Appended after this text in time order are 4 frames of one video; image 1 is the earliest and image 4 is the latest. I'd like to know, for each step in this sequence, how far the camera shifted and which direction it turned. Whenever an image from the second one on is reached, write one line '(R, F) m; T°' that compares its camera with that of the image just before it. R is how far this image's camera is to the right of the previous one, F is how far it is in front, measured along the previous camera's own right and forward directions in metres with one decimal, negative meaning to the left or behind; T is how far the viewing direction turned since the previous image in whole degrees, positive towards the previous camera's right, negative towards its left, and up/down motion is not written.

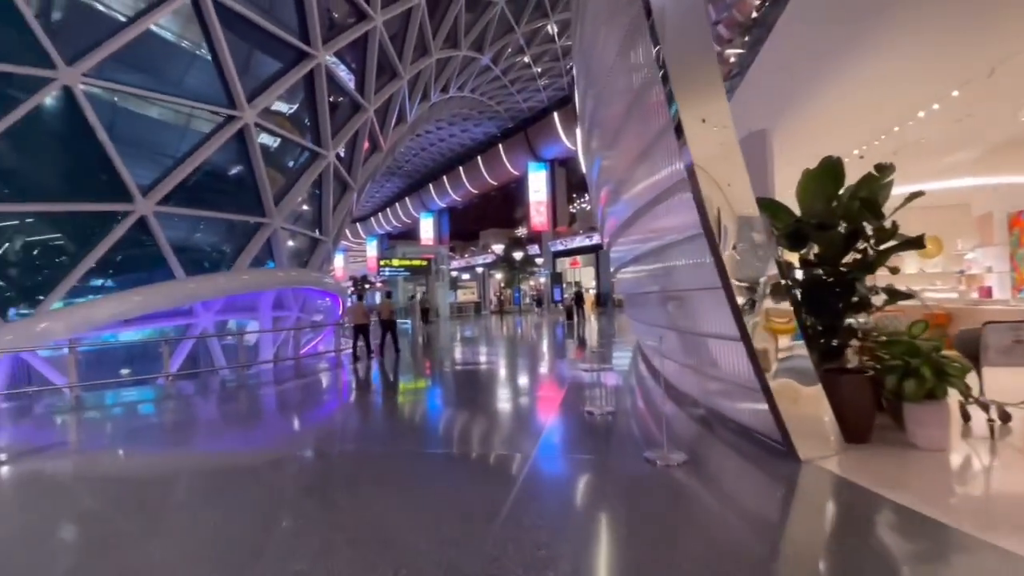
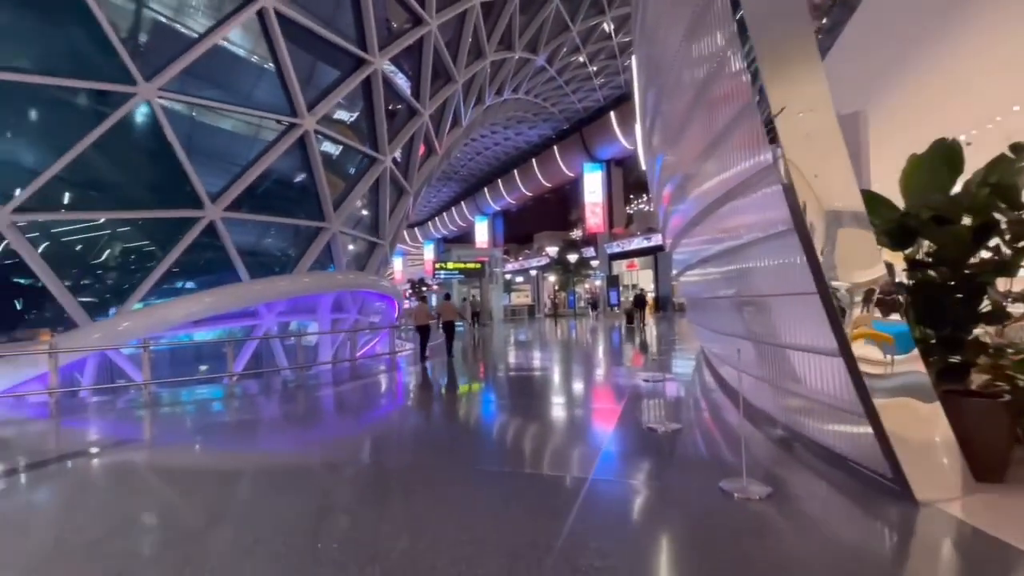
(0.0, +0.2) m; -7°
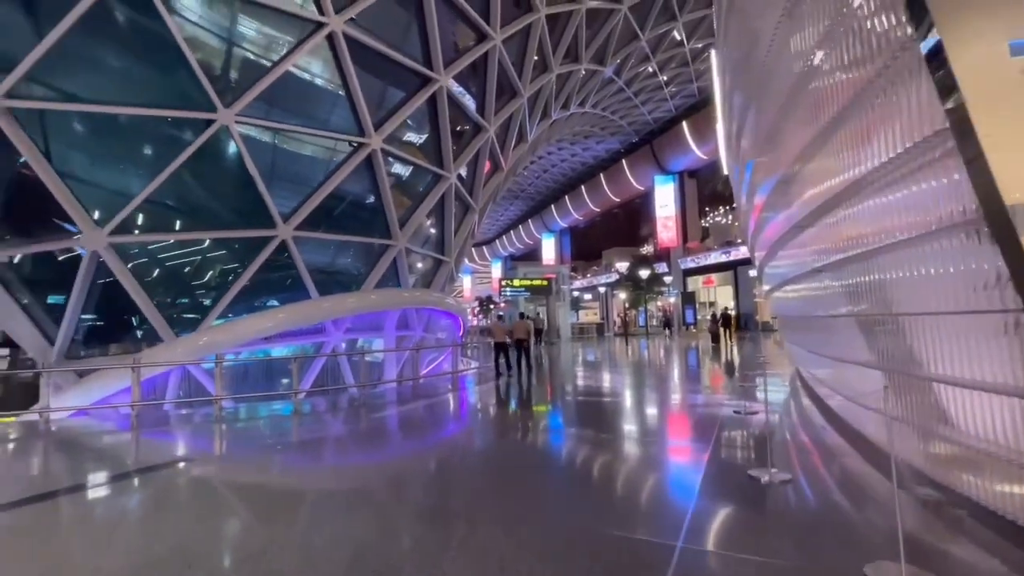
(0.0, +0.4) m; -8°
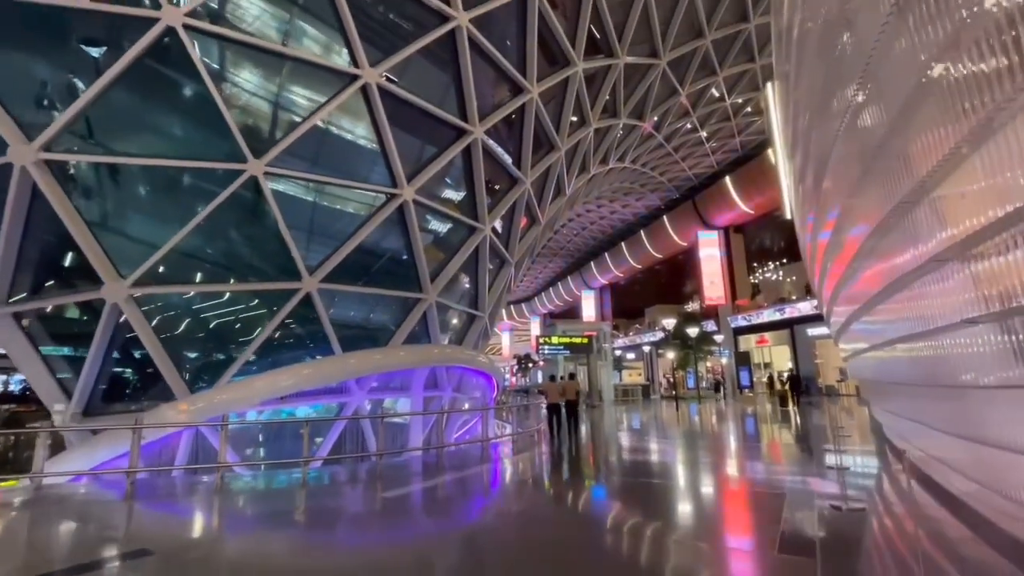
(0.0, +0.7) m; -5°
